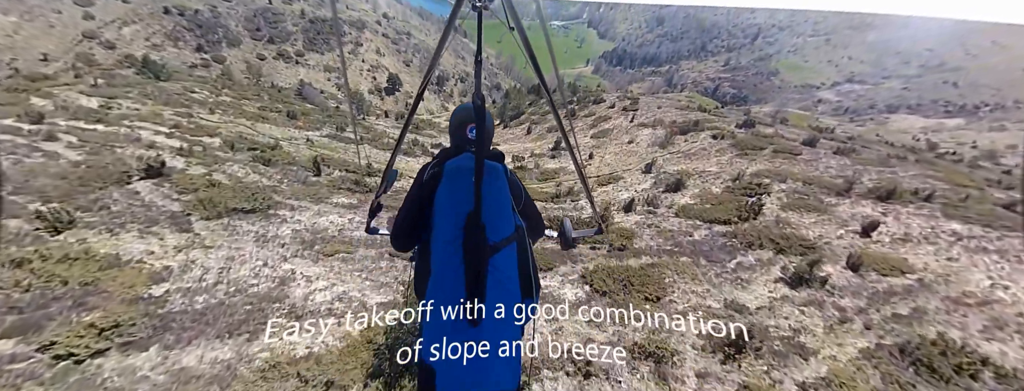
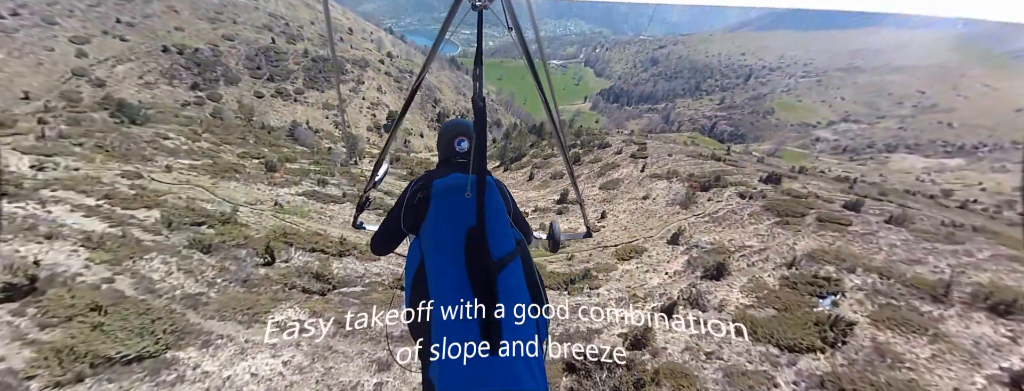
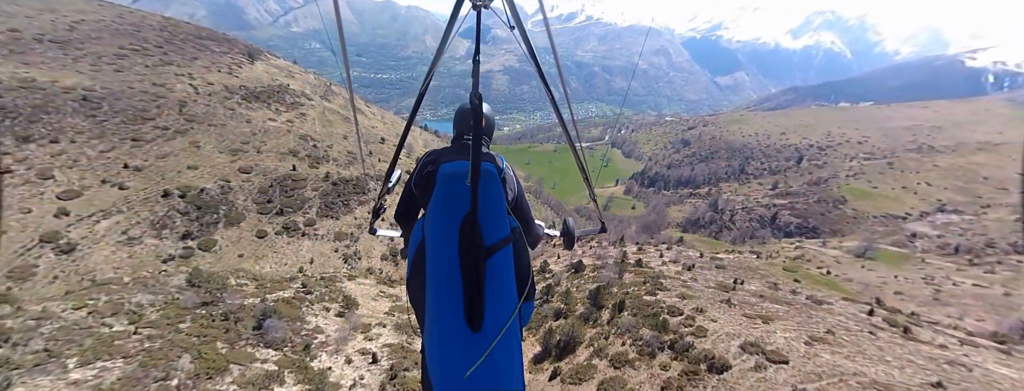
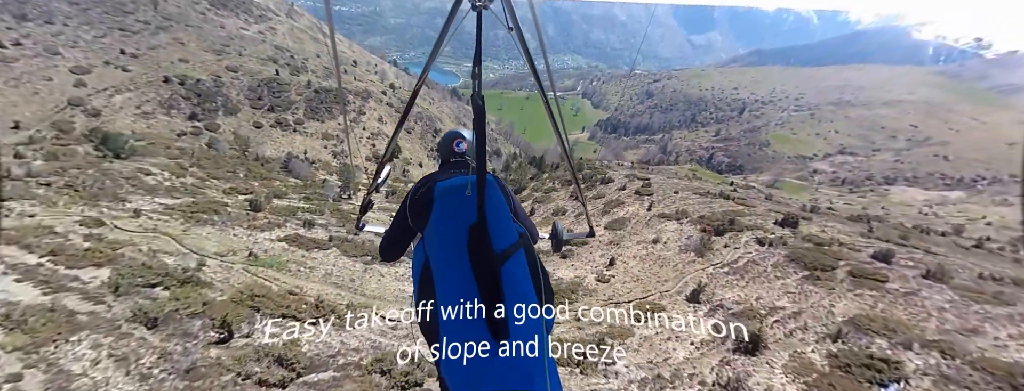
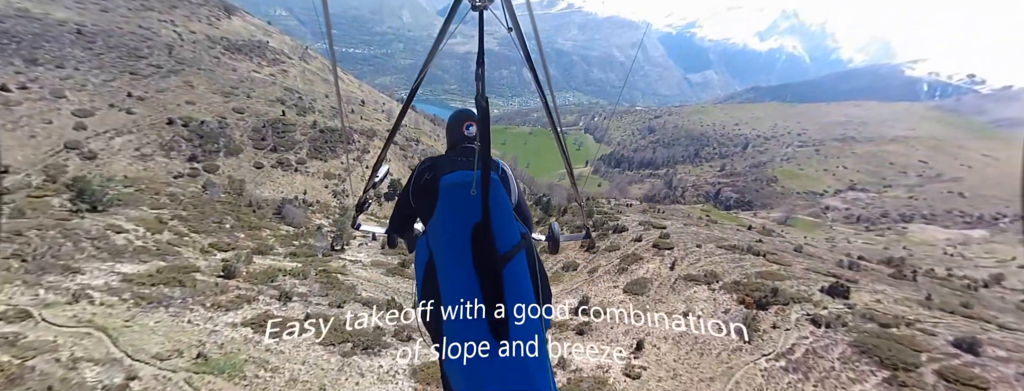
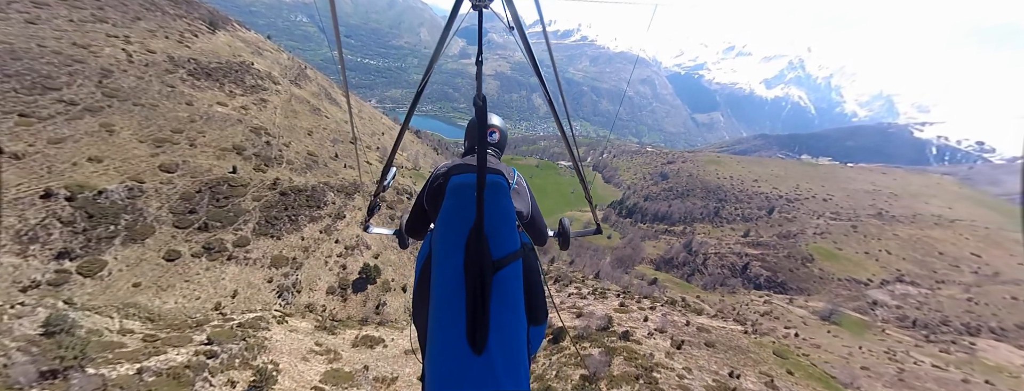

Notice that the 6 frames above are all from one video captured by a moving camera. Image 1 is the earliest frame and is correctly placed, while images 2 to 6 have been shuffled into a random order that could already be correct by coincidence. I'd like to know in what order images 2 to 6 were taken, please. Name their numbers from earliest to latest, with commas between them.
2, 4, 5, 3, 6
